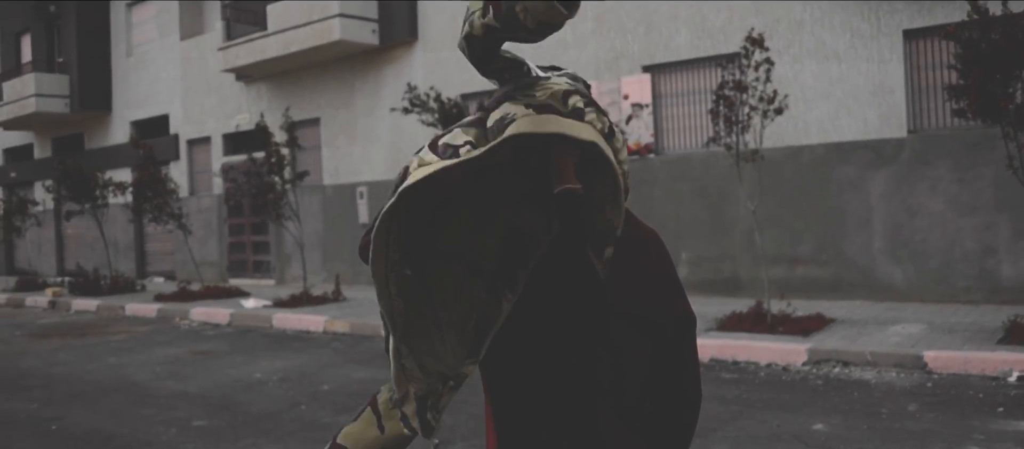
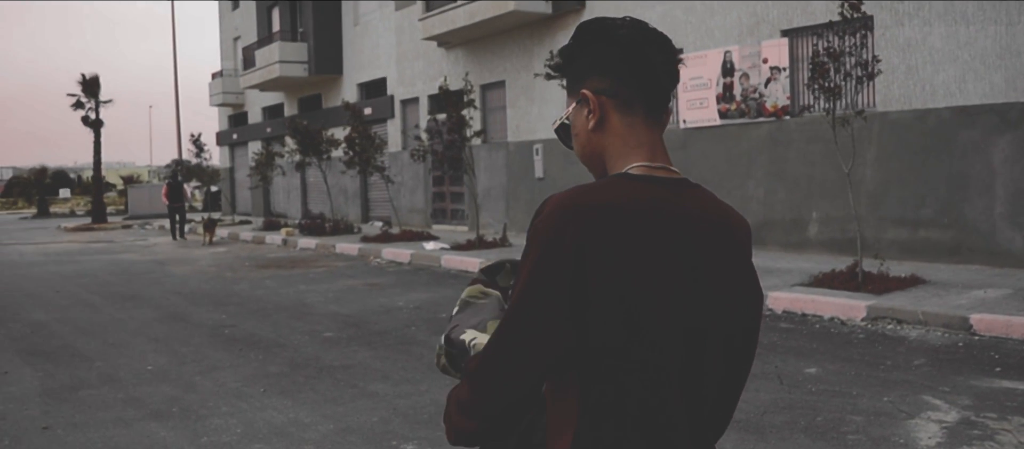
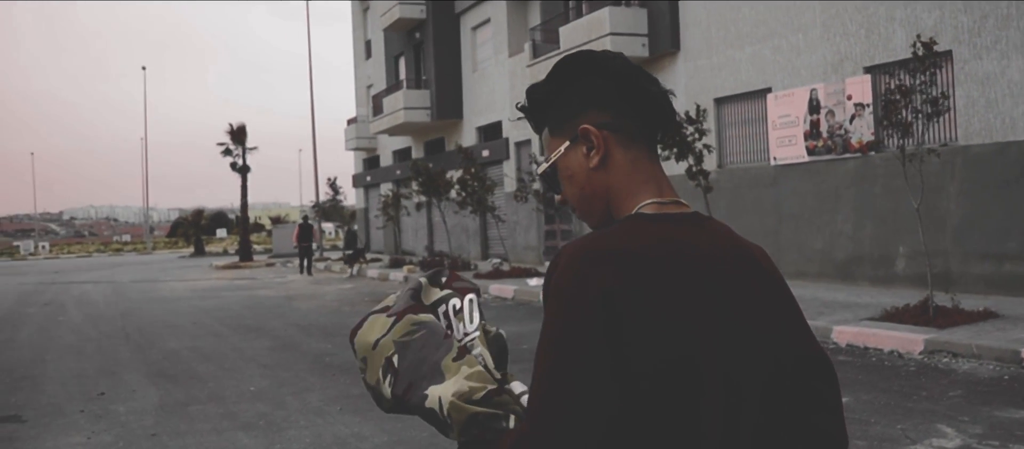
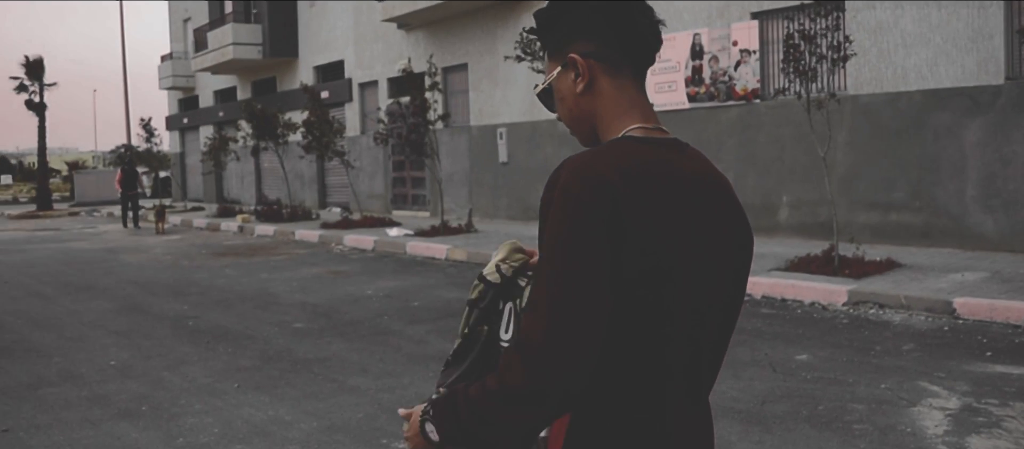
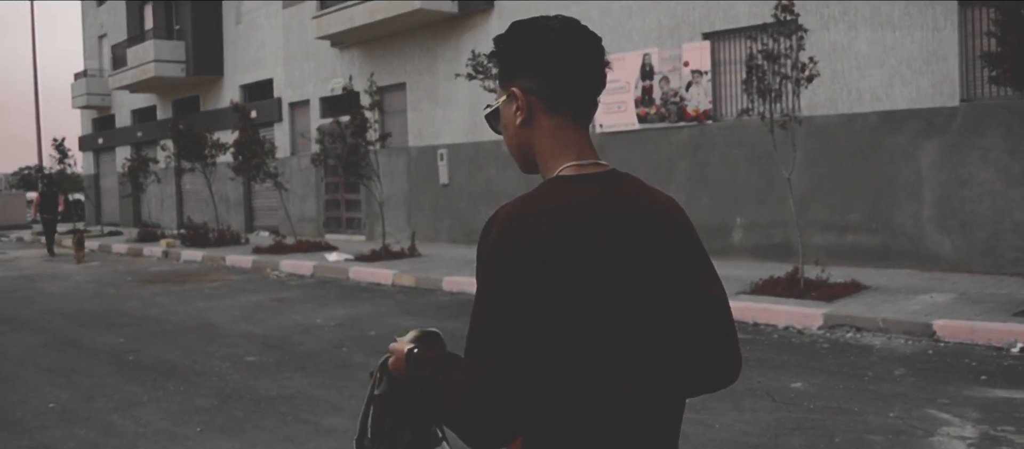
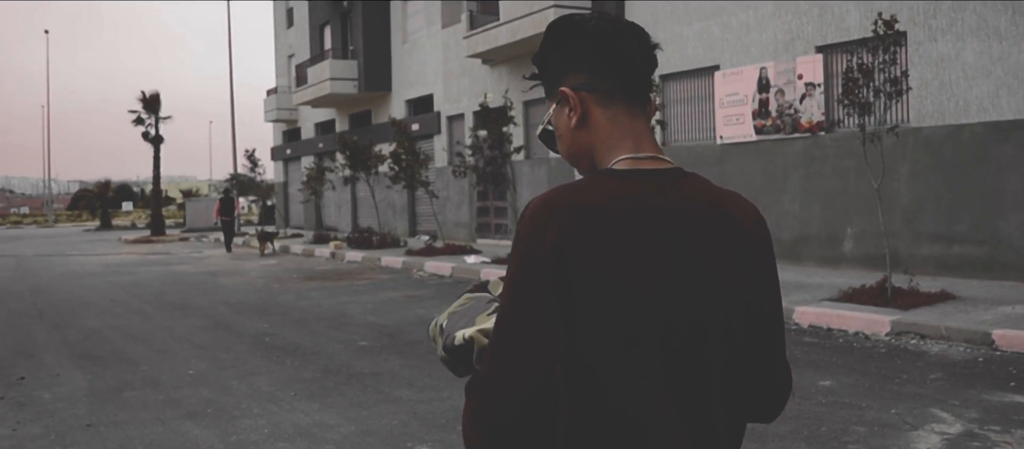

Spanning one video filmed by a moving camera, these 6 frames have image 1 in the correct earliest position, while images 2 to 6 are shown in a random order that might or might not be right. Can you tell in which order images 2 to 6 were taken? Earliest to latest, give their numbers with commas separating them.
5, 4, 2, 6, 3
